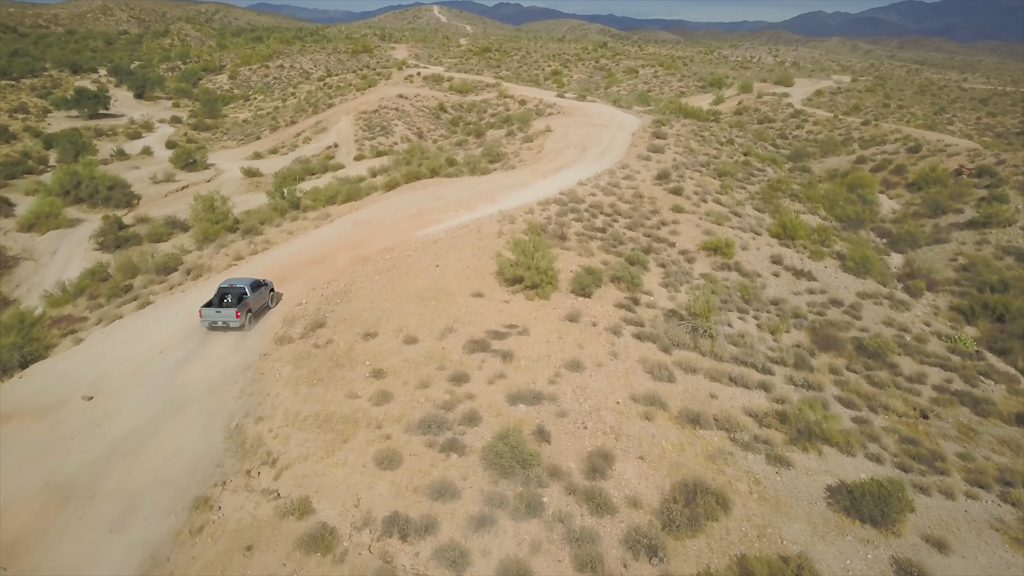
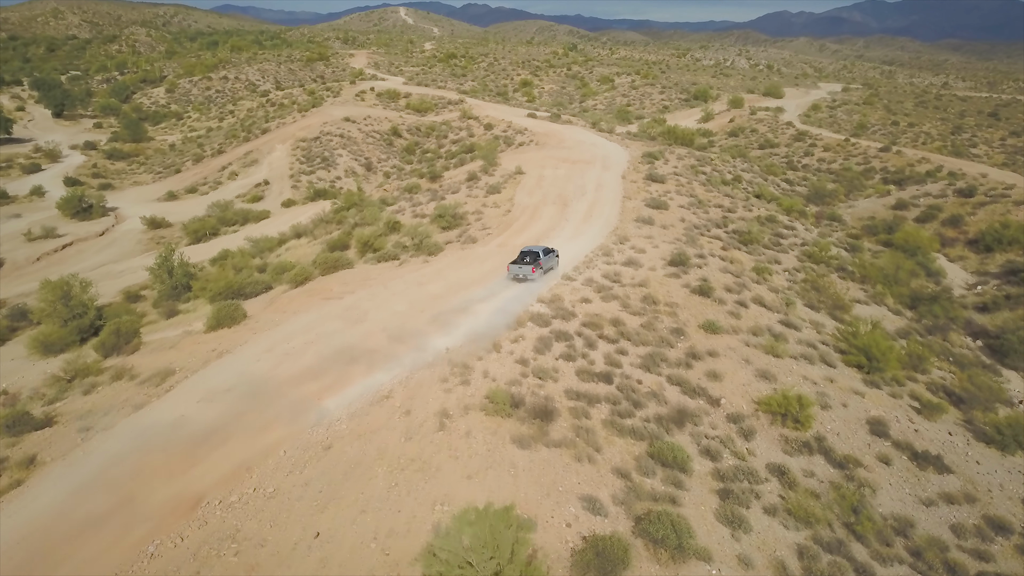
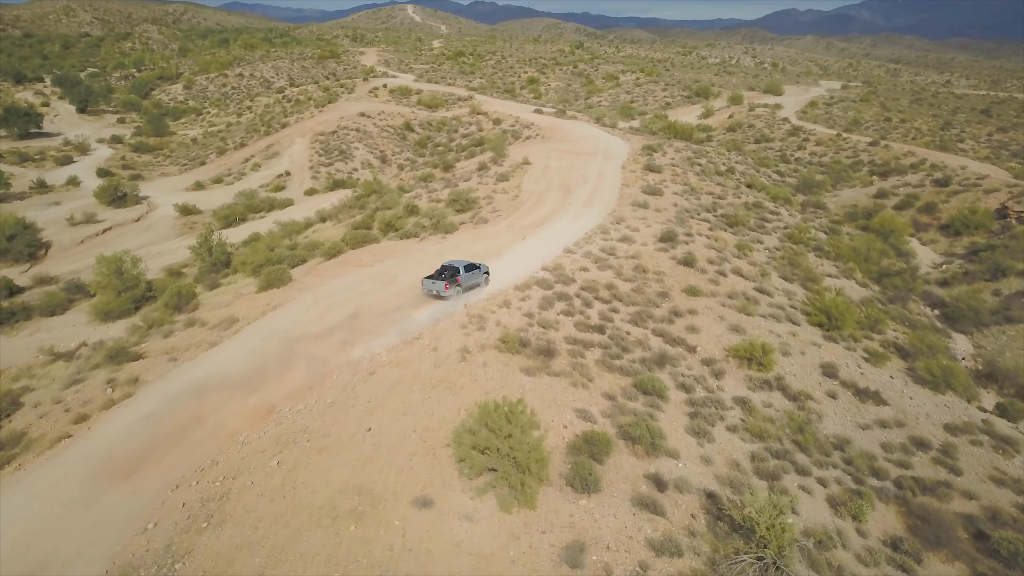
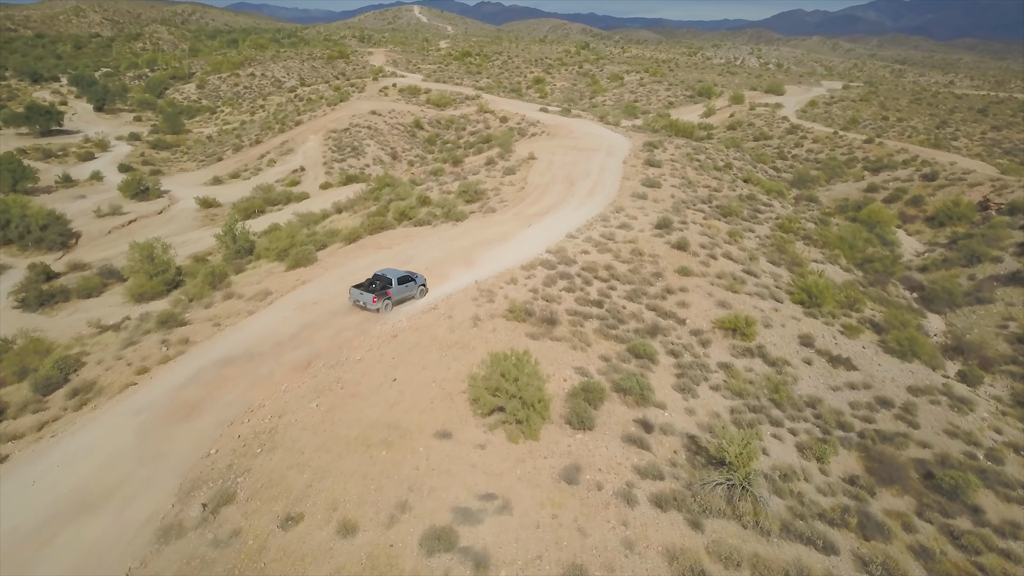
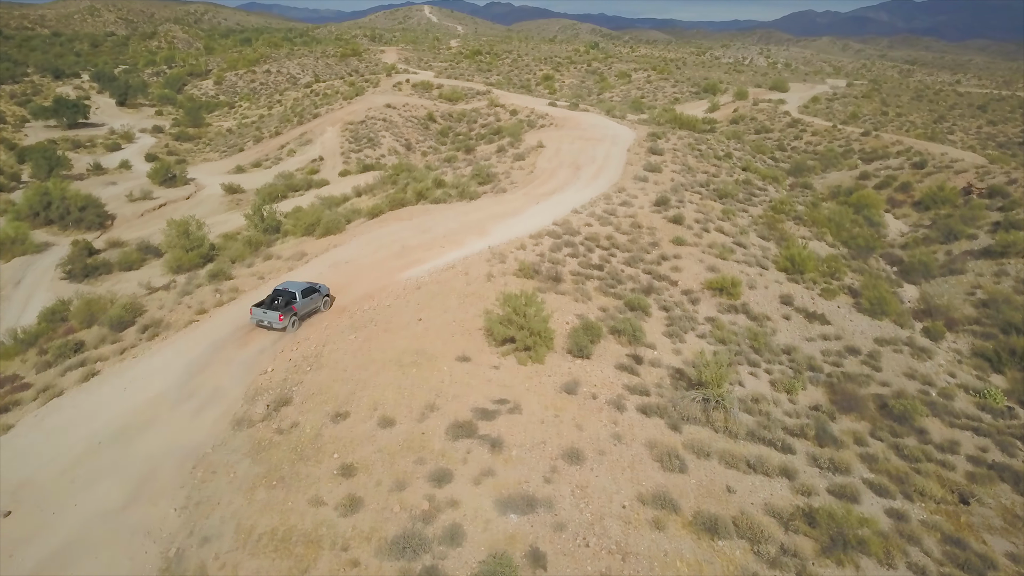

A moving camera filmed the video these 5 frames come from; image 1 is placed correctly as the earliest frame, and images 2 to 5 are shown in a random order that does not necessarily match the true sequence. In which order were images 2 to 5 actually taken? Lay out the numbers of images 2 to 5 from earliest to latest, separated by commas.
5, 4, 3, 2
